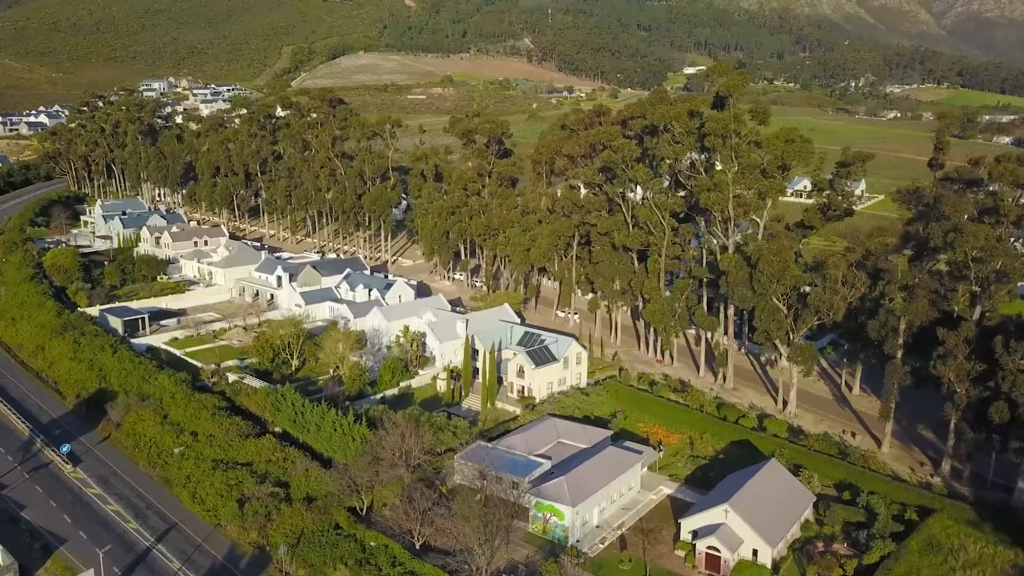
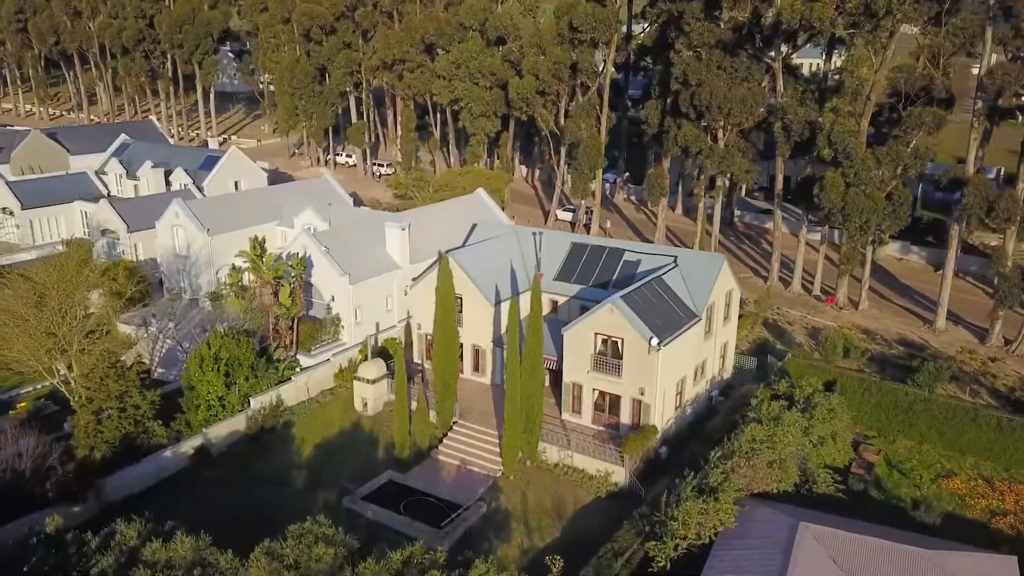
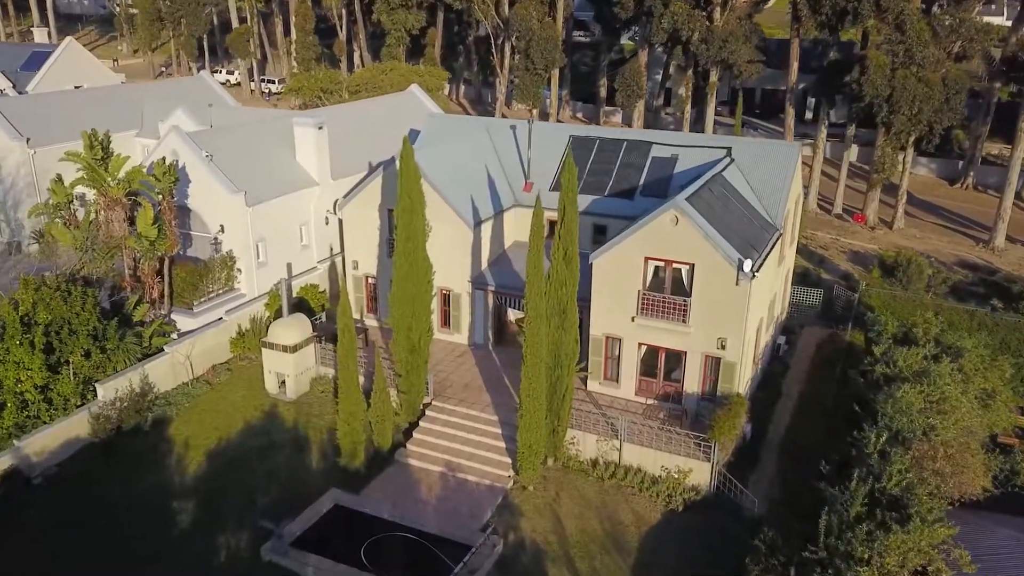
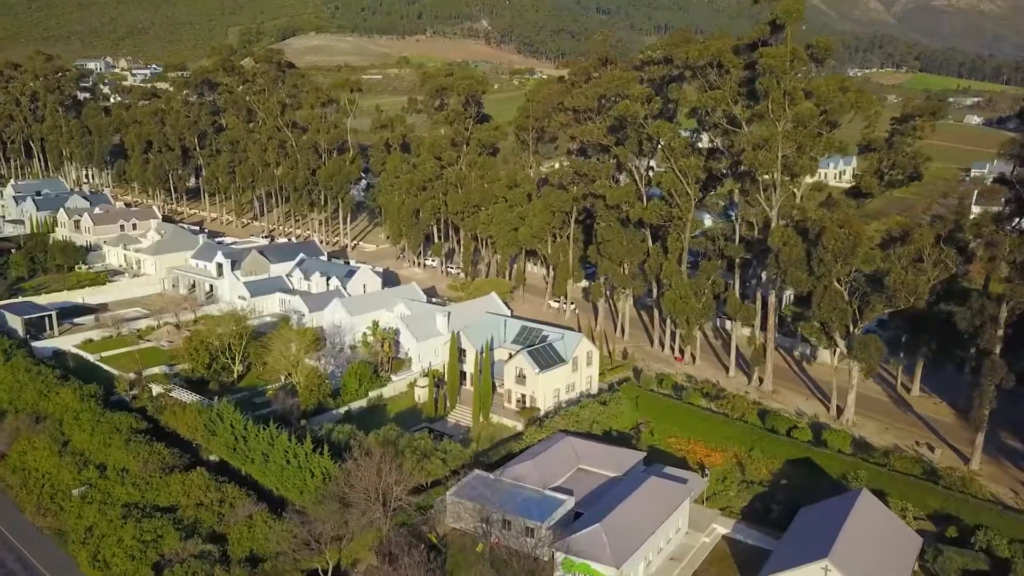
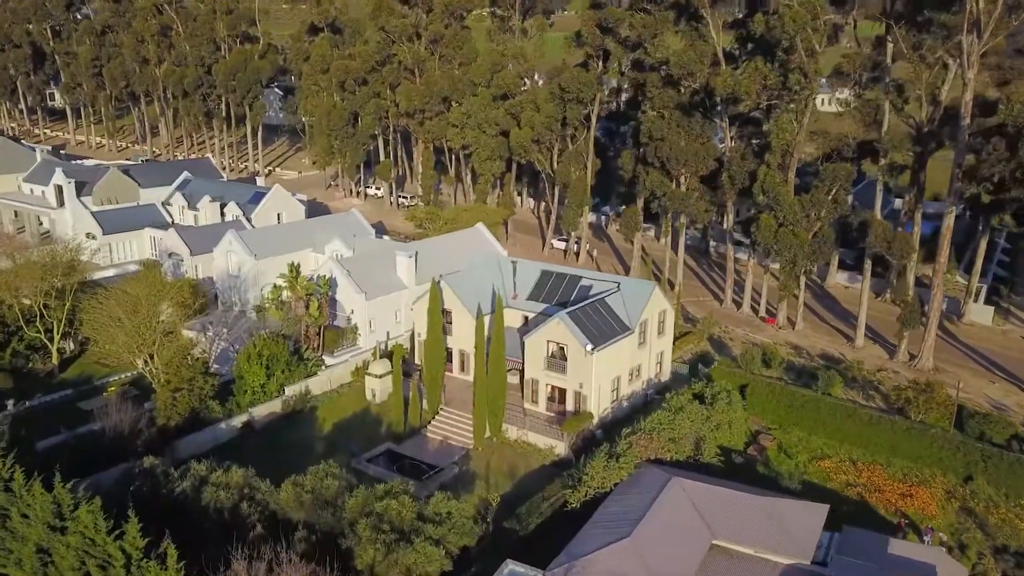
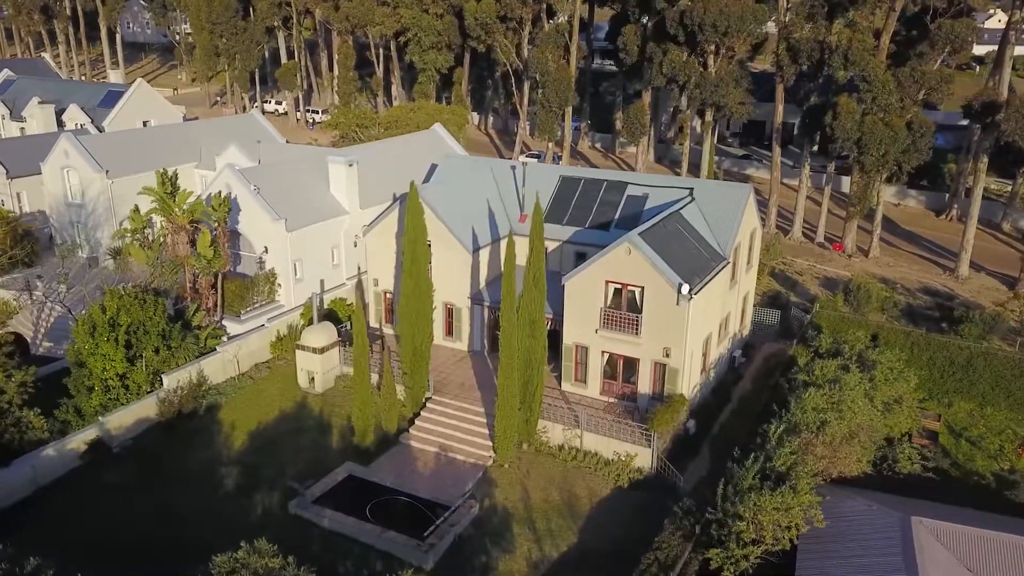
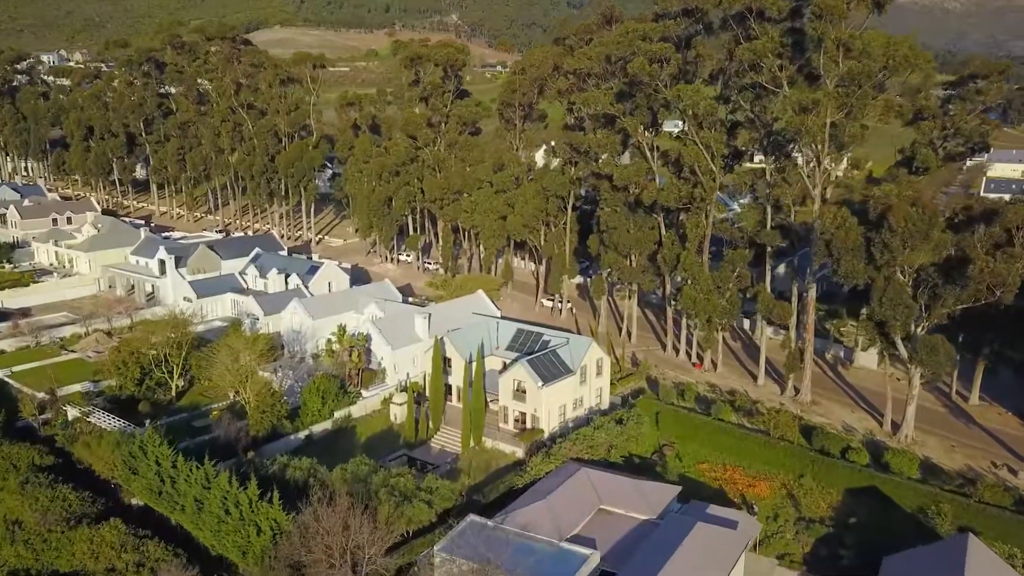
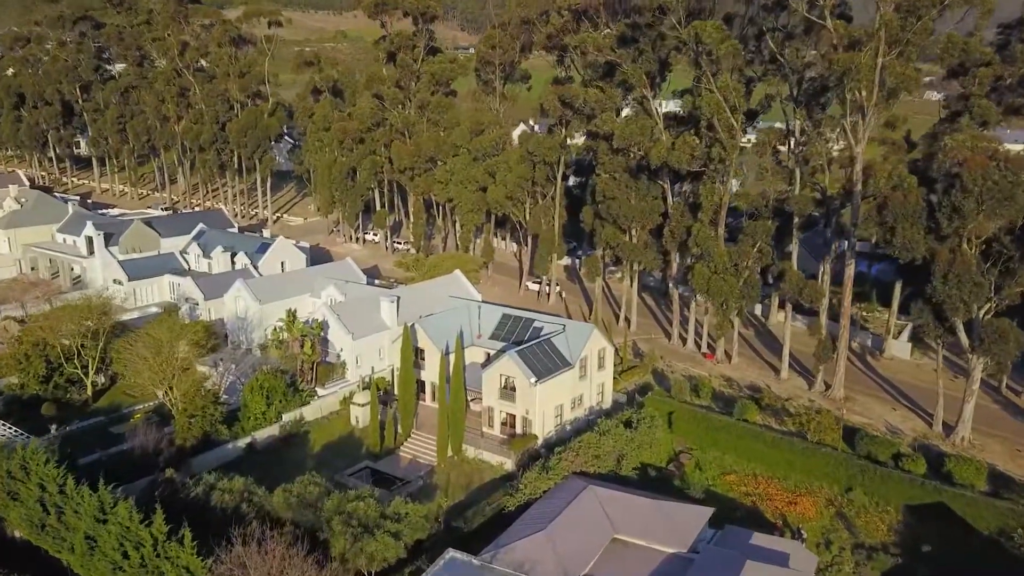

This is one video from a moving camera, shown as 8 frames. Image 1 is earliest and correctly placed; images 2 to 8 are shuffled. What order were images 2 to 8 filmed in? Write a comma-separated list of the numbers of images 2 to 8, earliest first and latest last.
4, 7, 8, 5, 2, 6, 3
